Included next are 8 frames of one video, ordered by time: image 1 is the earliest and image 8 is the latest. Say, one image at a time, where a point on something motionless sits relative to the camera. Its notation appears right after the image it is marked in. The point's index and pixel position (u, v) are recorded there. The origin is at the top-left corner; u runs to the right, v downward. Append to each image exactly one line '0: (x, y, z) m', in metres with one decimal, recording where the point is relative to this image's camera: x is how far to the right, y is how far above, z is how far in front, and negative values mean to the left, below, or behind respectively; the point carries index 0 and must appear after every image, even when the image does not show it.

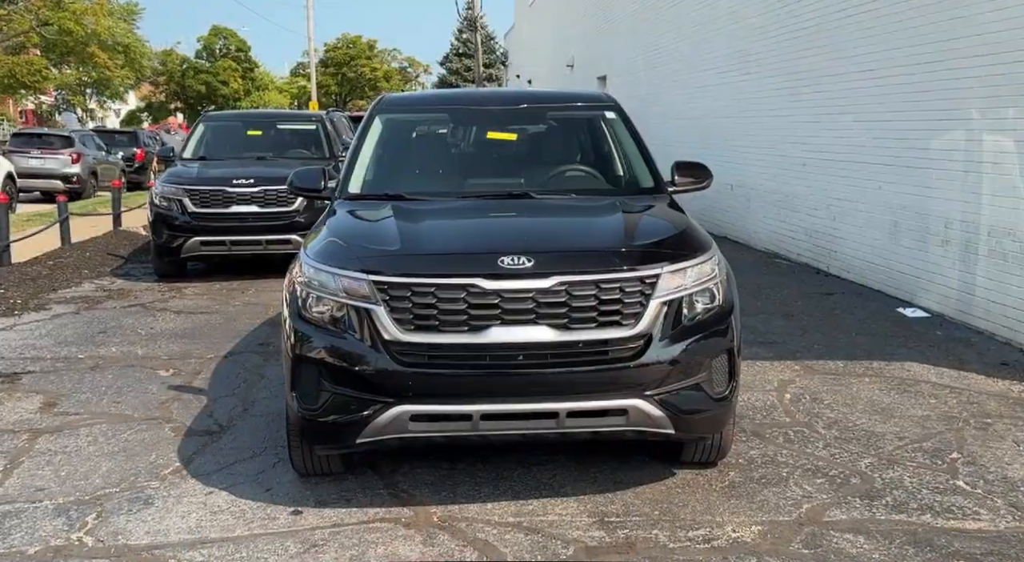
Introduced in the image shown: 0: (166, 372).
0: (-2.4, -0.6, +6.5) m
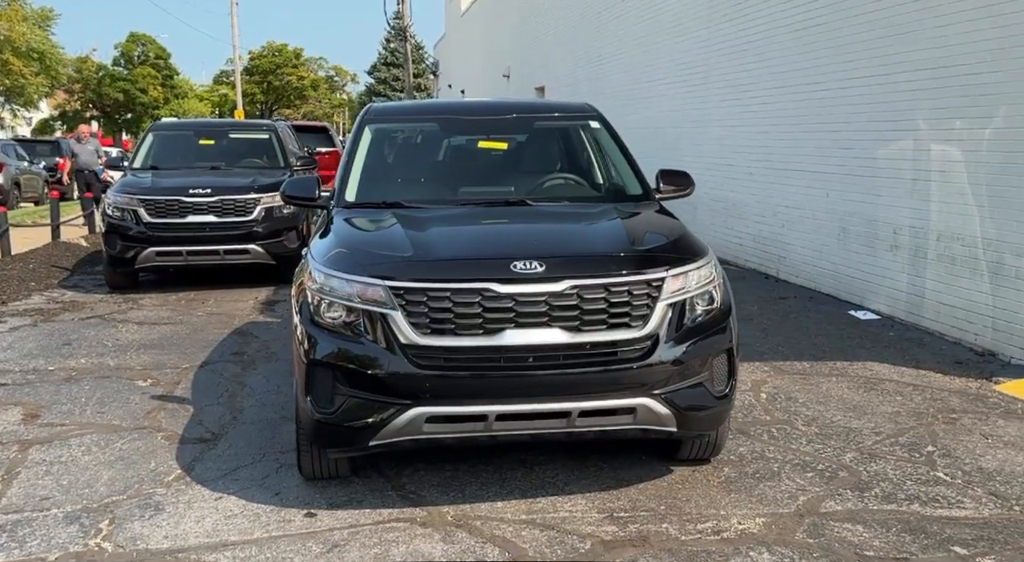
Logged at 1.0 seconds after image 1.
0: (-2.5, -0.7, +6.5) m
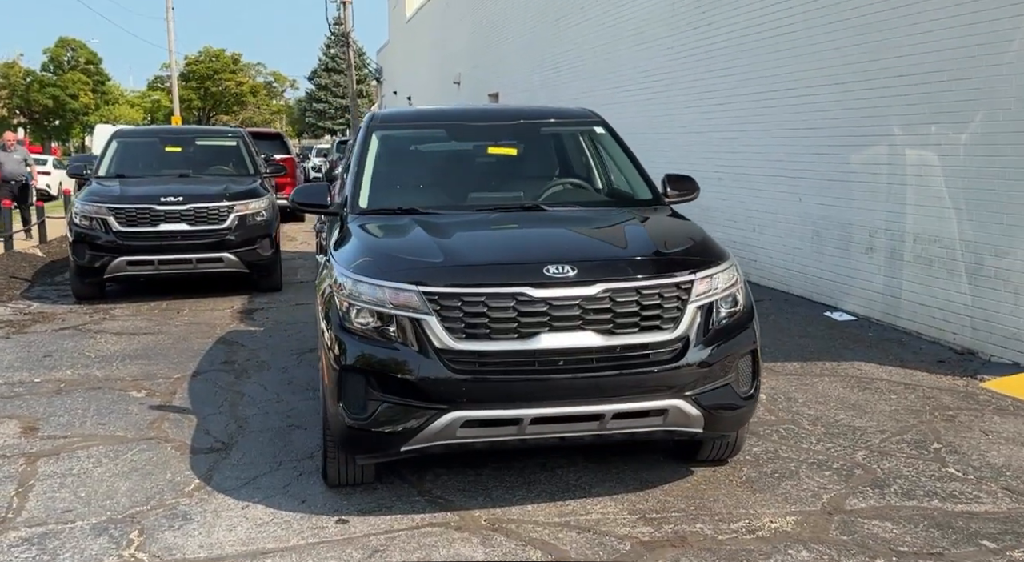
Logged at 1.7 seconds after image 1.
0: (-2.5, -0.7, +6.4) m
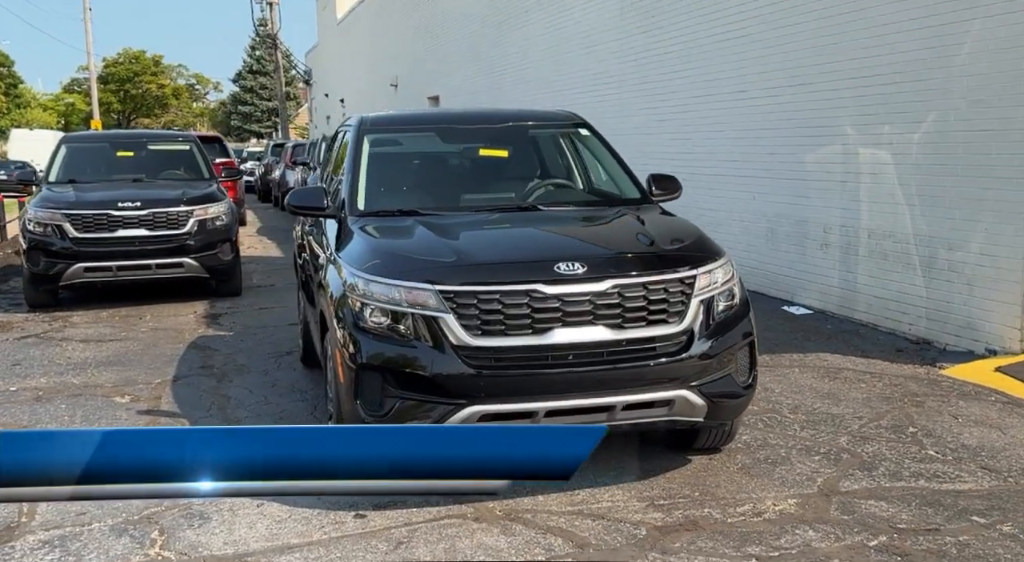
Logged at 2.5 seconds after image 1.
0: (-2.6, -0.8, +6.4) m
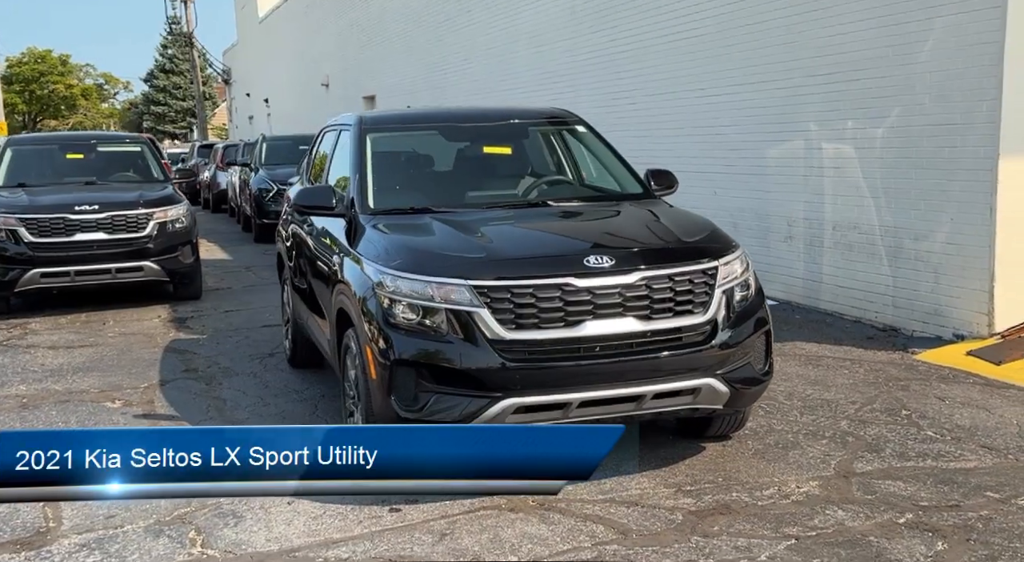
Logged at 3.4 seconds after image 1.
0: (-2.6, -0.8, +6.3) m
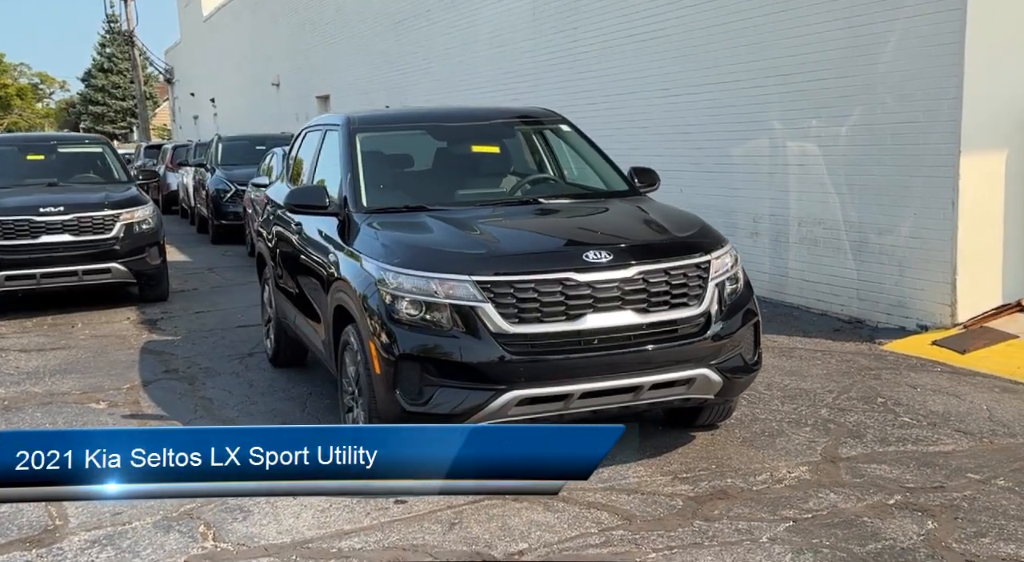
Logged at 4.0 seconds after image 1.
0: (-2.7, -0.8, +6.2) m
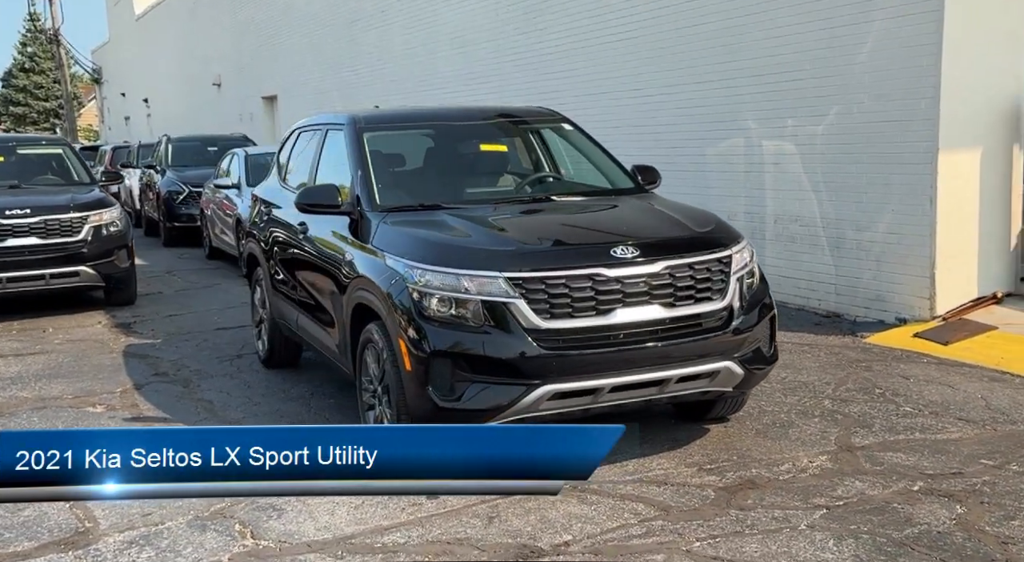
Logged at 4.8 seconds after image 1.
0: (-2.7, -0.8, +6.1) m
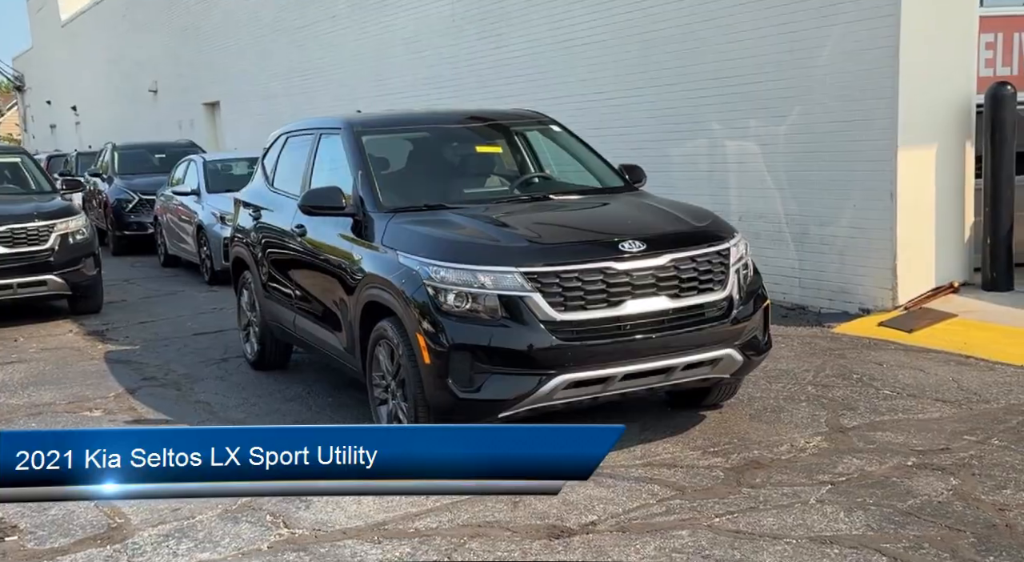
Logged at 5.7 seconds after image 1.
0: (-2.7, -0.9, +6.2) m
